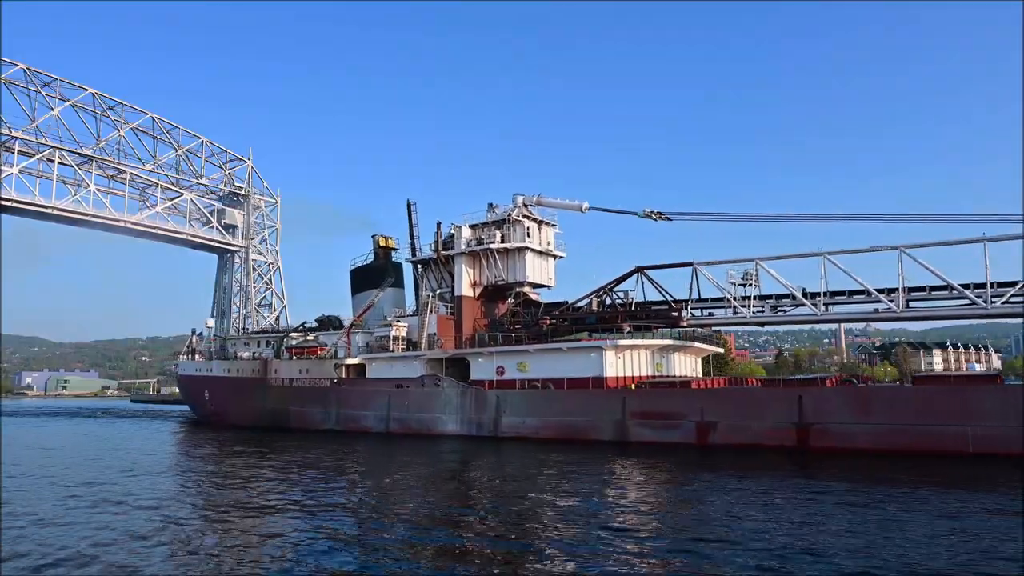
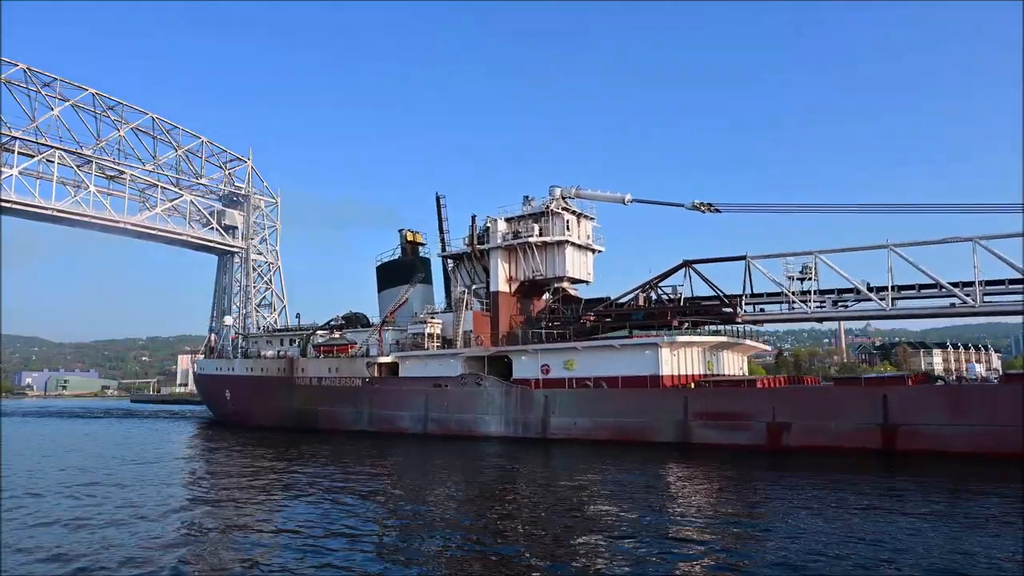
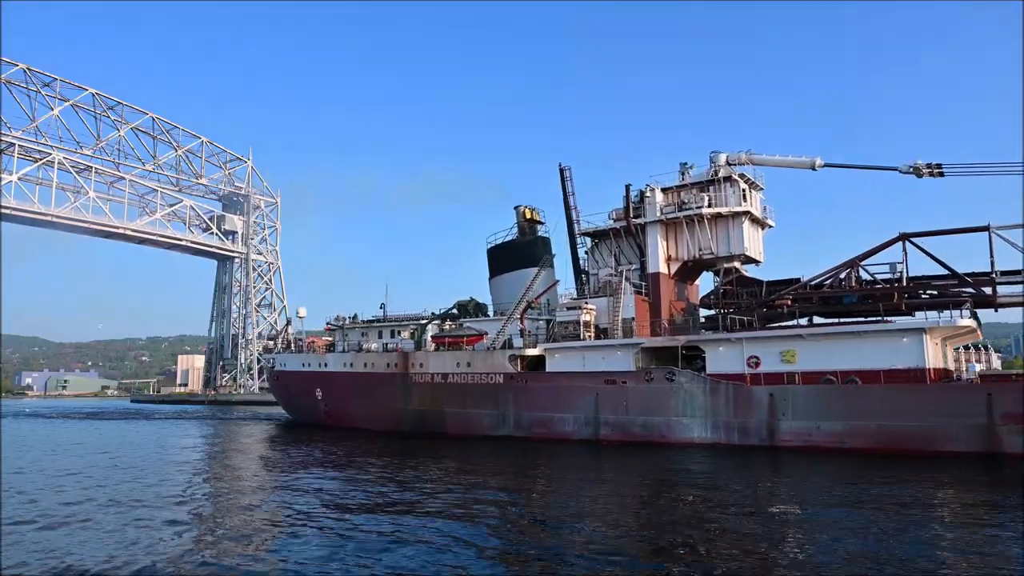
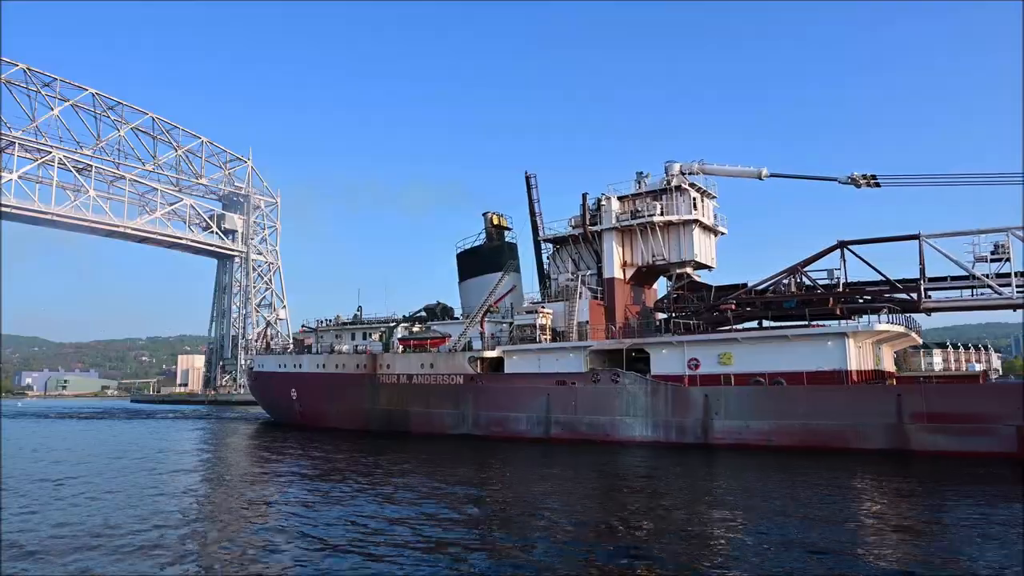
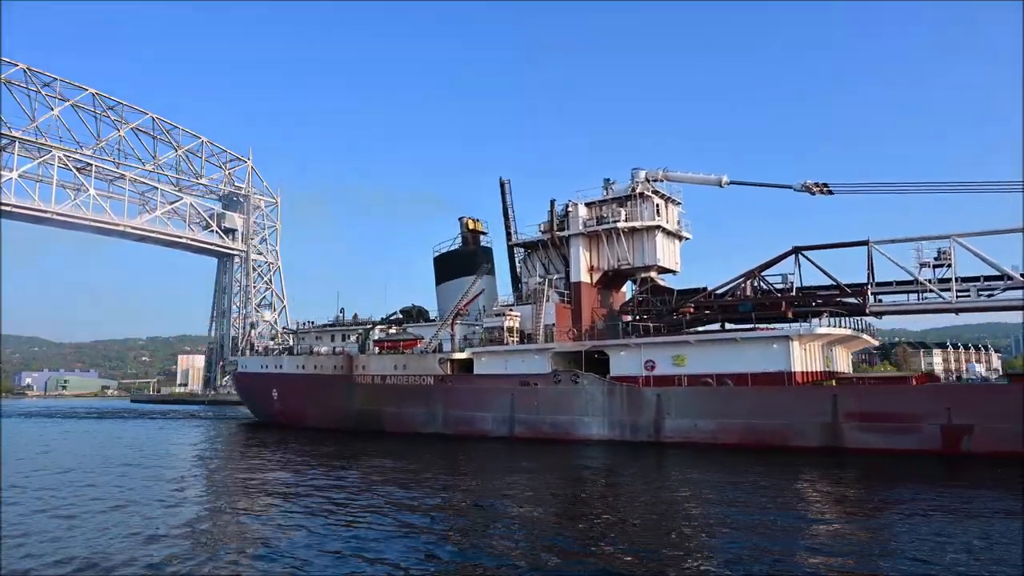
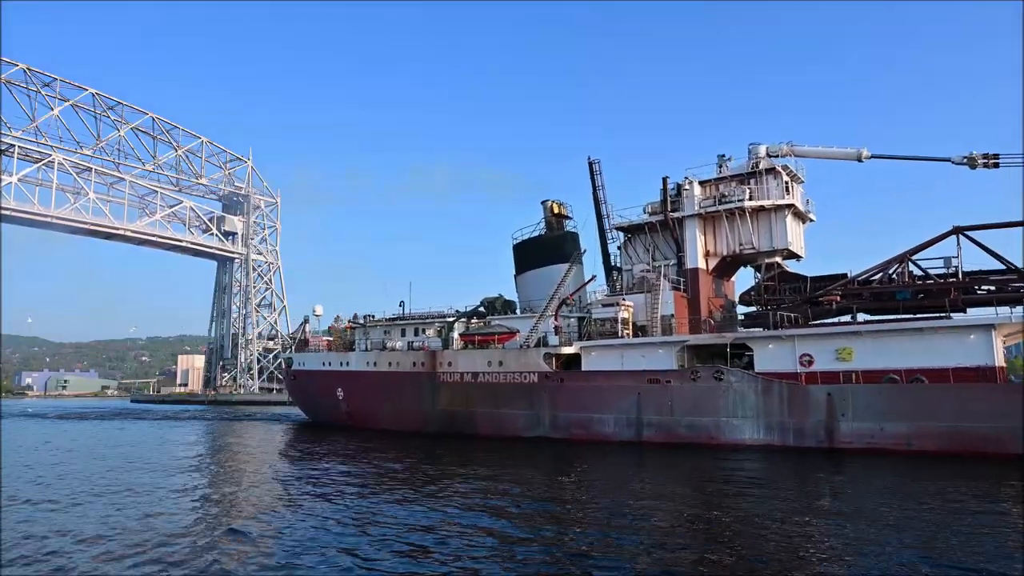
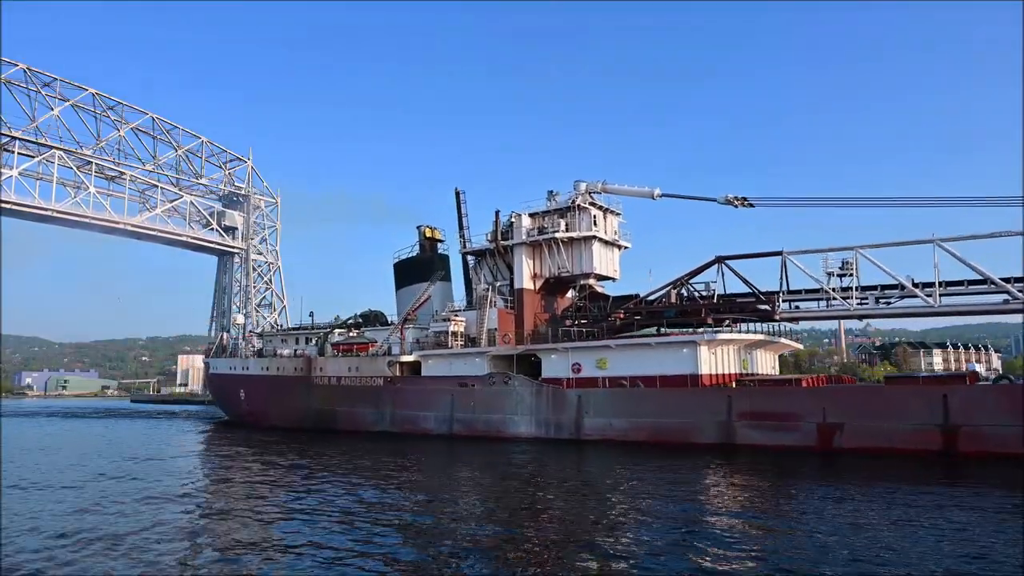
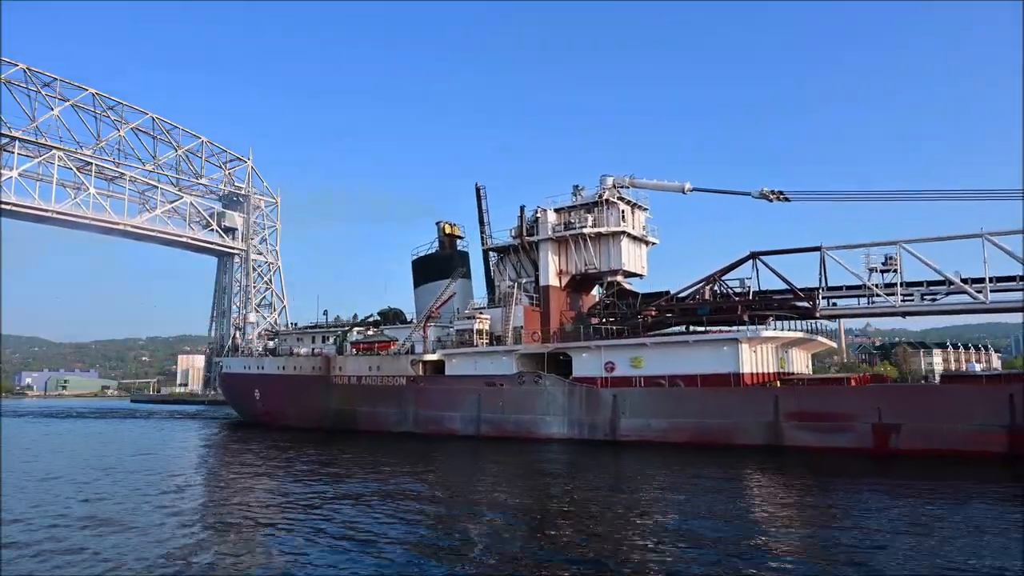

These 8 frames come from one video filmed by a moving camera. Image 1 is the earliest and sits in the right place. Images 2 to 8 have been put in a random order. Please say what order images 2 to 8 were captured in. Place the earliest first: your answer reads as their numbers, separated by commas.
2, 7, 8, 5, 4, 3, 6
